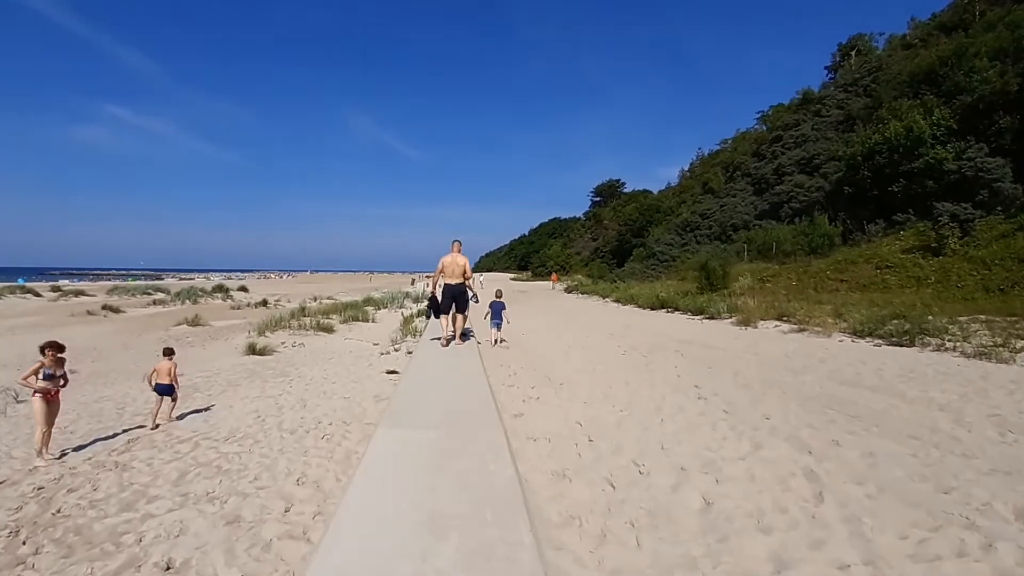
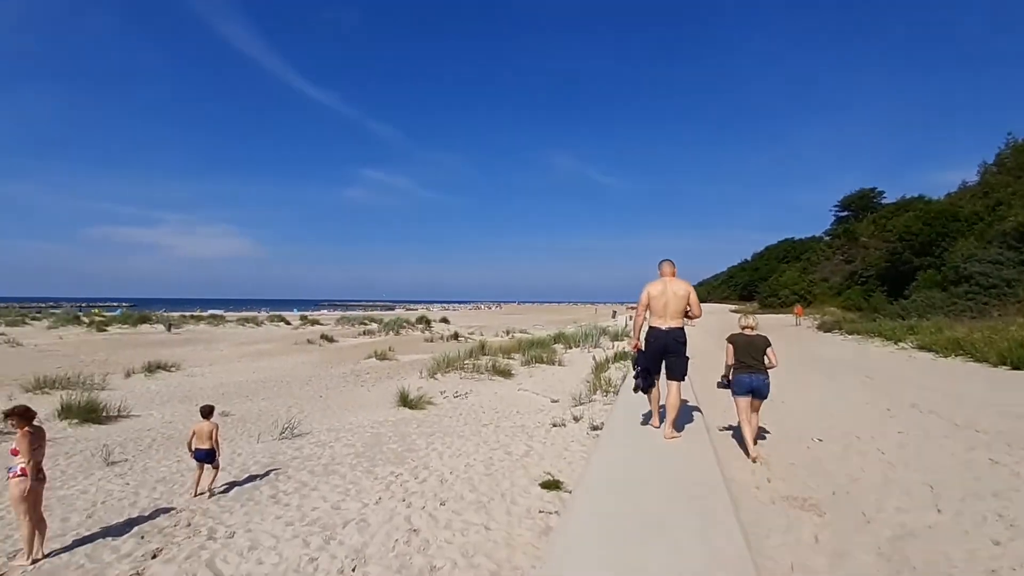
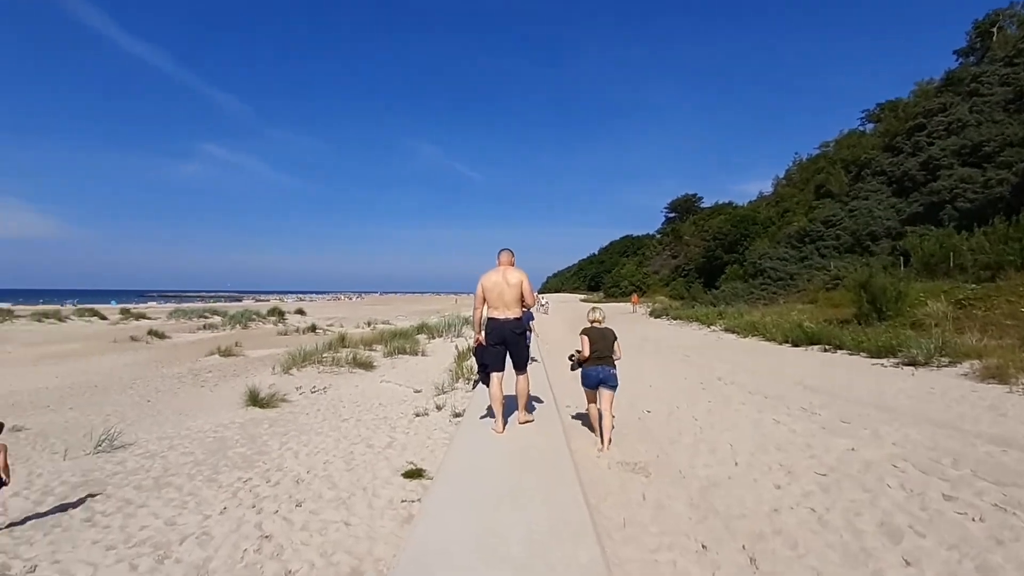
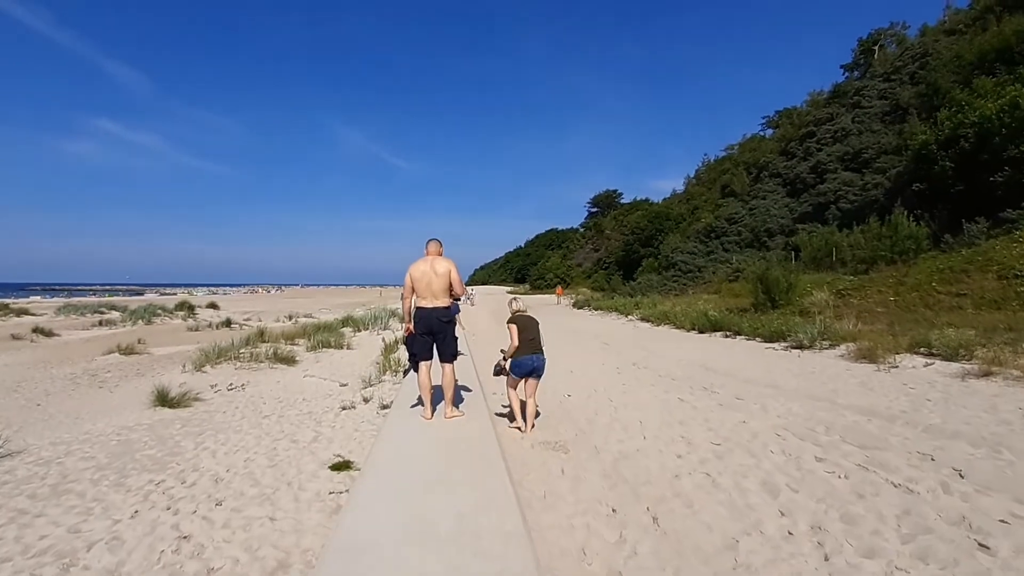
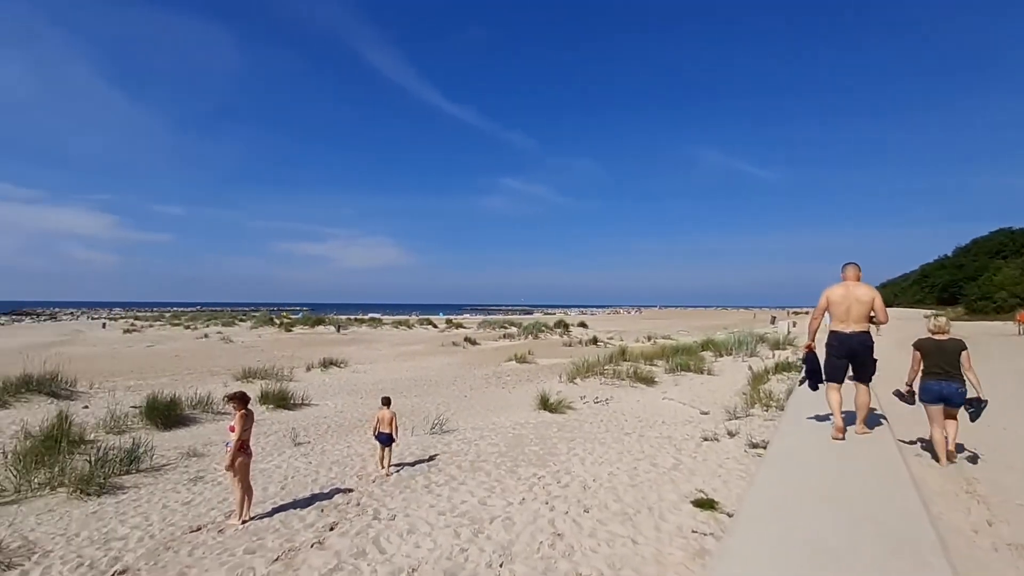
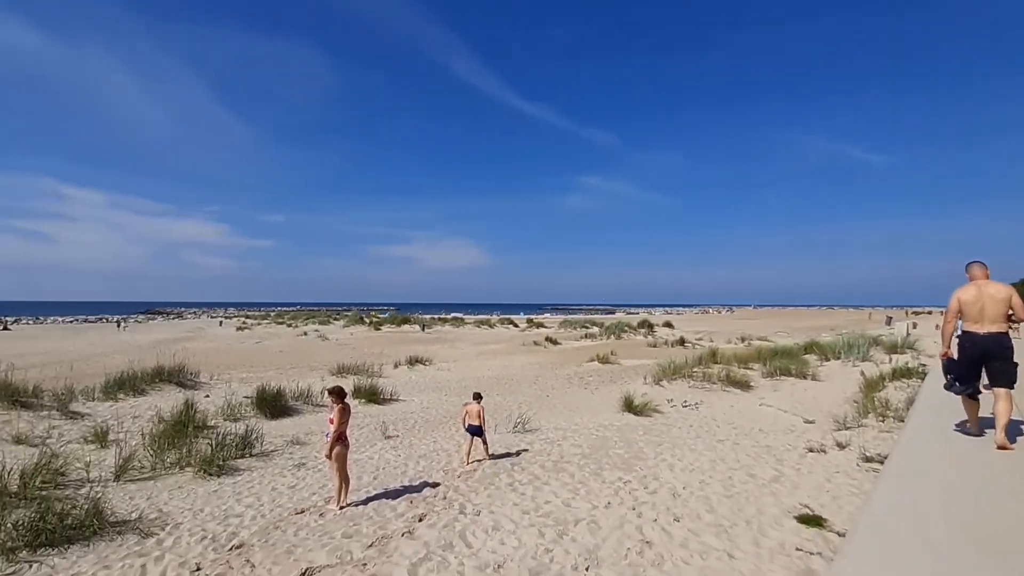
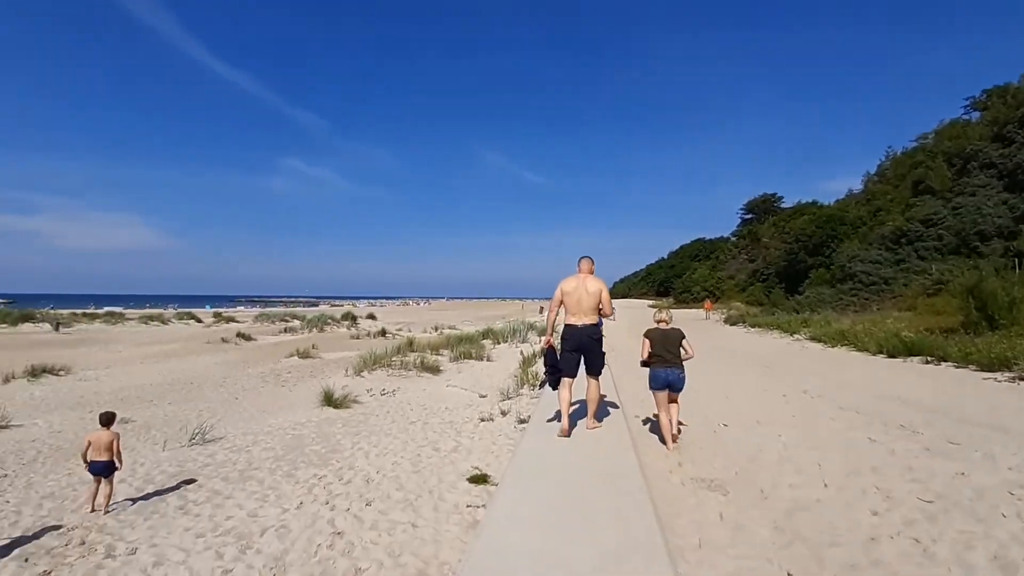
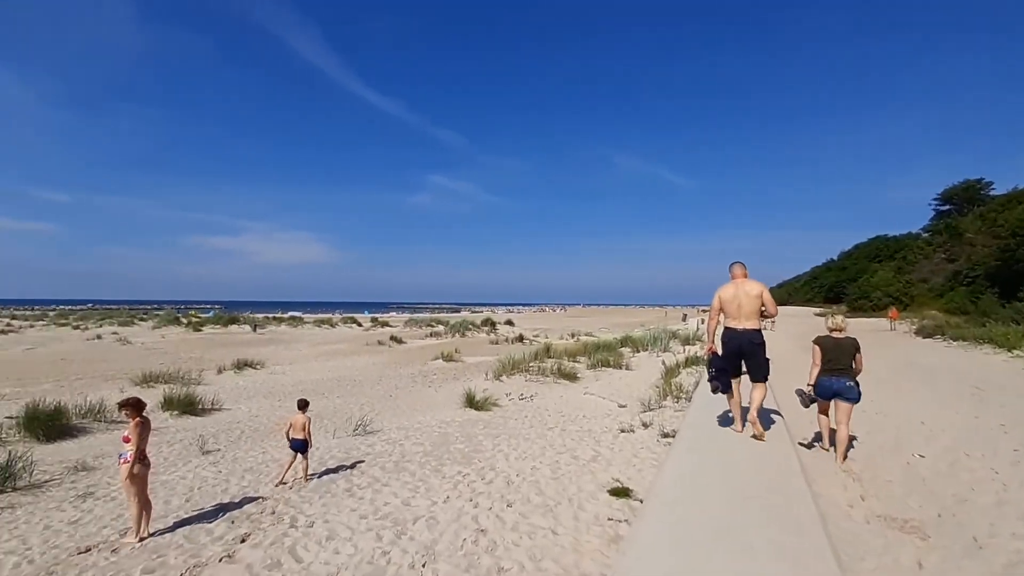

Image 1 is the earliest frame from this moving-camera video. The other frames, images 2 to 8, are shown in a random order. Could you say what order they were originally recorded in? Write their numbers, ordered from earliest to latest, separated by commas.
4, 3, 7, 2, 8, 5, 6
